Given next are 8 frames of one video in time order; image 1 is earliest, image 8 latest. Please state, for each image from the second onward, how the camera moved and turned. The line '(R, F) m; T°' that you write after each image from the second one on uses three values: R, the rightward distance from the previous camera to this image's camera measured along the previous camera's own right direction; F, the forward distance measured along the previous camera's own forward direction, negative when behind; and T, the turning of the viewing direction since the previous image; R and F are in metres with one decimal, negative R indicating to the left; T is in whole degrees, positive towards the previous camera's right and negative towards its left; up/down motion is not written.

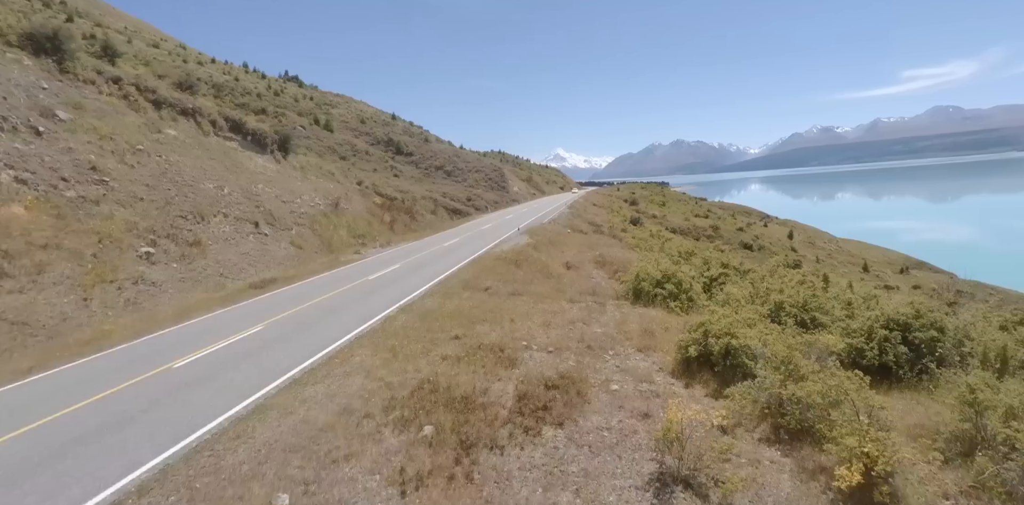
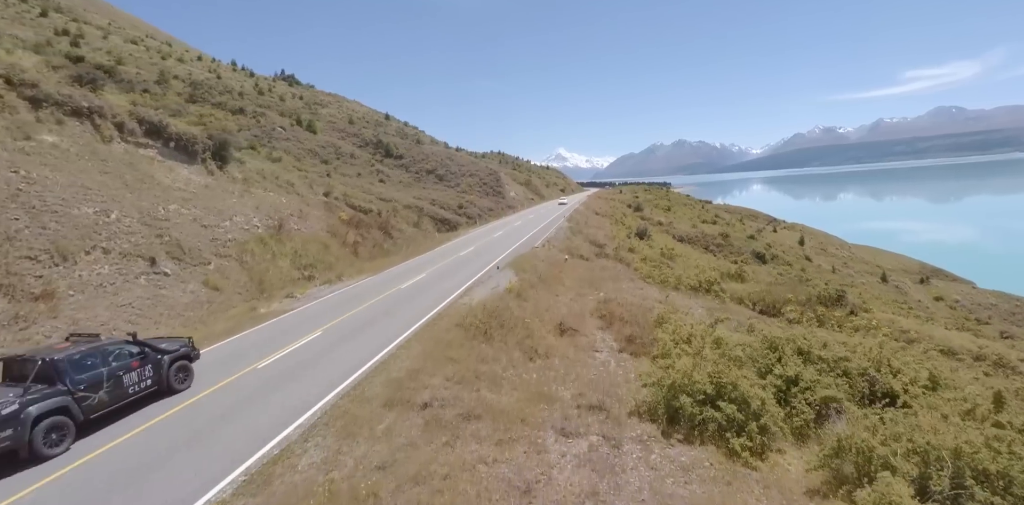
(+0.8, +5.0) m; 0°
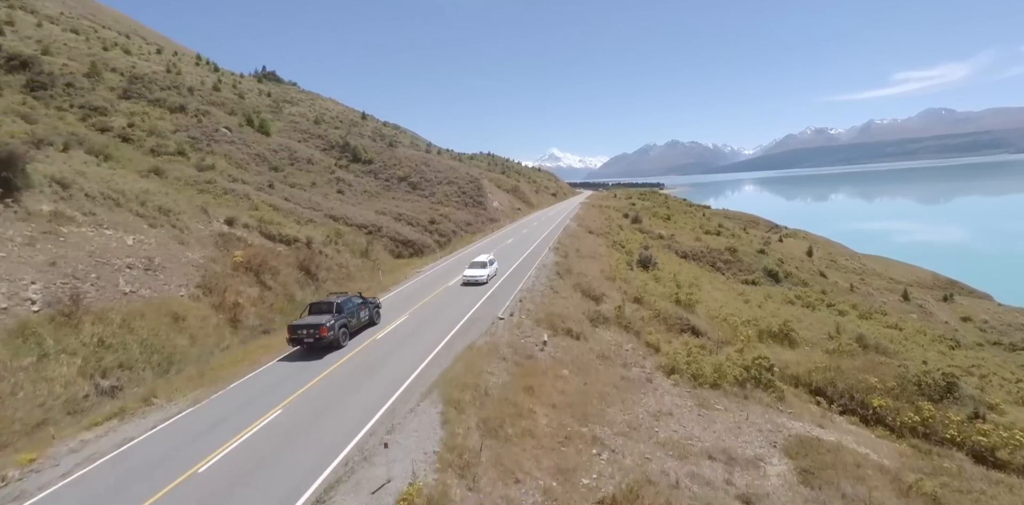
(+1.3, +8.1) m; +1°
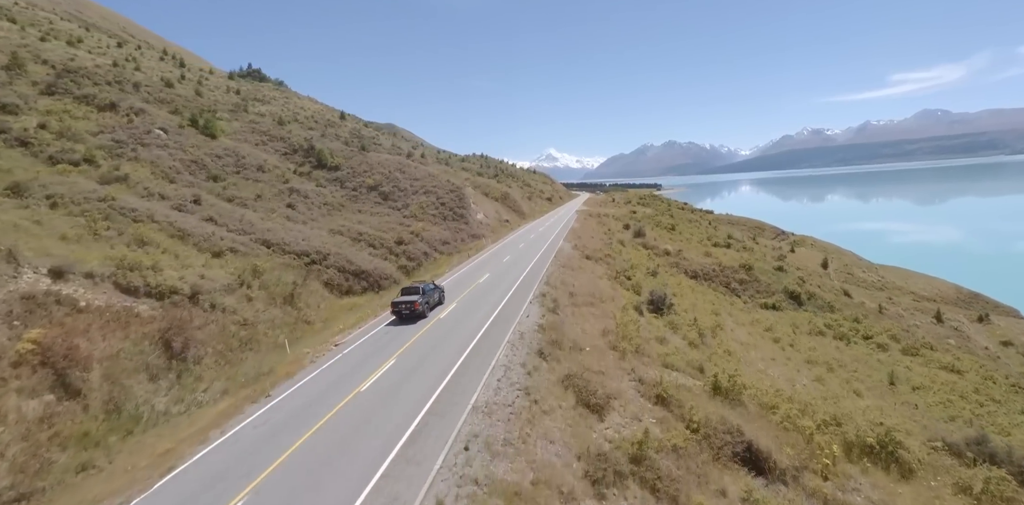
(+1.2, +7.7) m; 0°
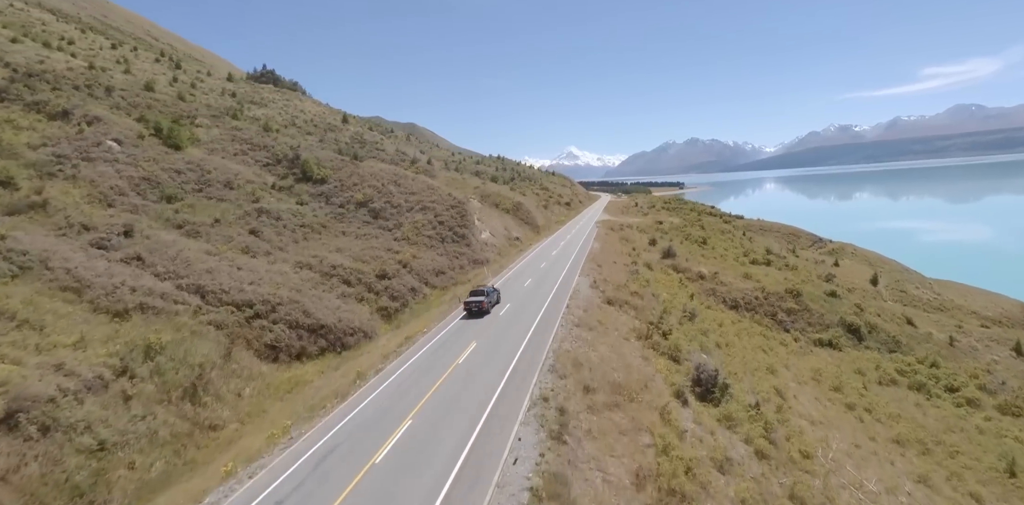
(+0.9, +7.0) m; -2°
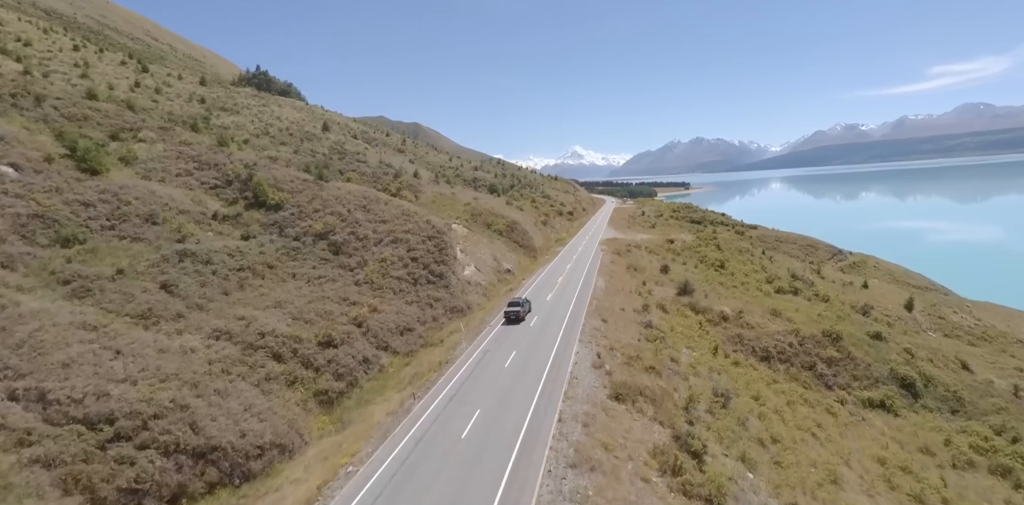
(+1.2, +7.2) m; 0°
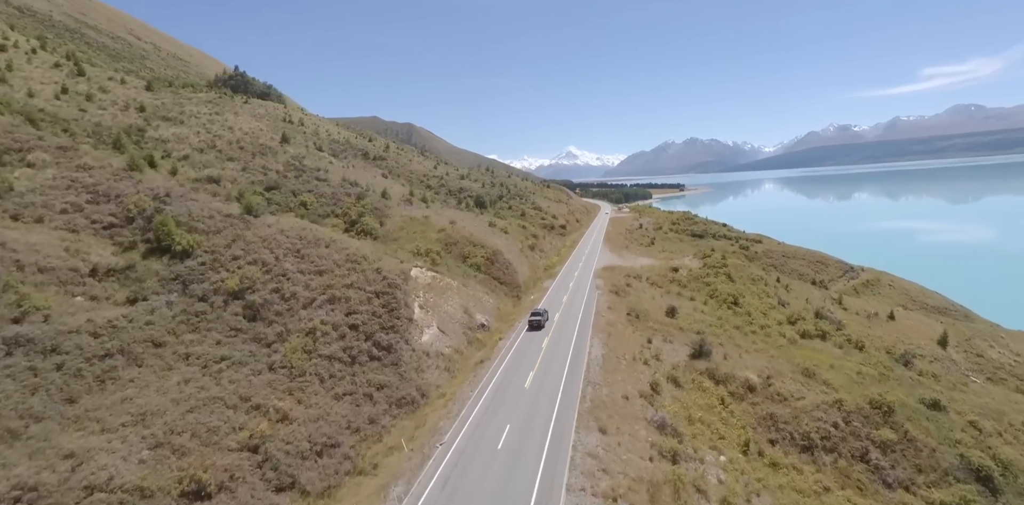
(+1.4, +8.3) m; +1°
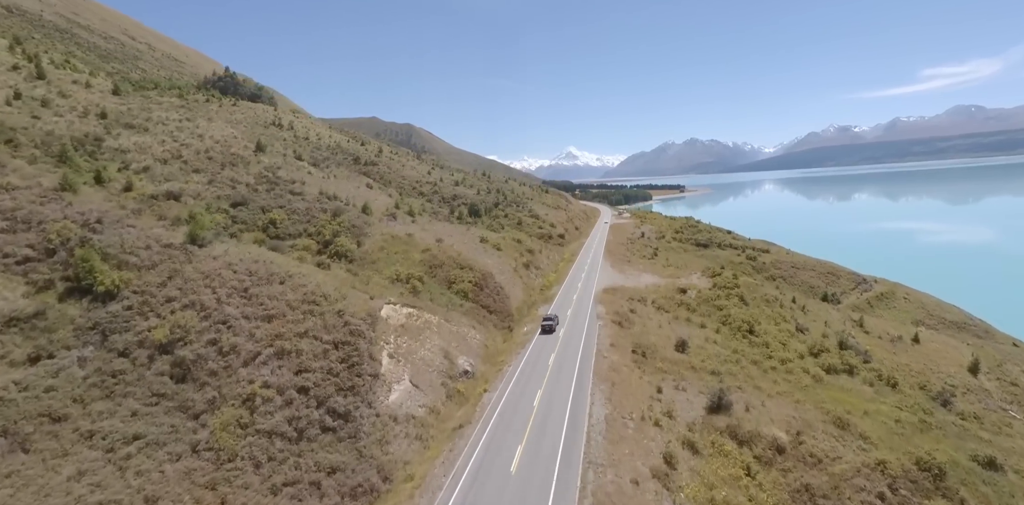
(+0.7, +4.9) m; 0°
